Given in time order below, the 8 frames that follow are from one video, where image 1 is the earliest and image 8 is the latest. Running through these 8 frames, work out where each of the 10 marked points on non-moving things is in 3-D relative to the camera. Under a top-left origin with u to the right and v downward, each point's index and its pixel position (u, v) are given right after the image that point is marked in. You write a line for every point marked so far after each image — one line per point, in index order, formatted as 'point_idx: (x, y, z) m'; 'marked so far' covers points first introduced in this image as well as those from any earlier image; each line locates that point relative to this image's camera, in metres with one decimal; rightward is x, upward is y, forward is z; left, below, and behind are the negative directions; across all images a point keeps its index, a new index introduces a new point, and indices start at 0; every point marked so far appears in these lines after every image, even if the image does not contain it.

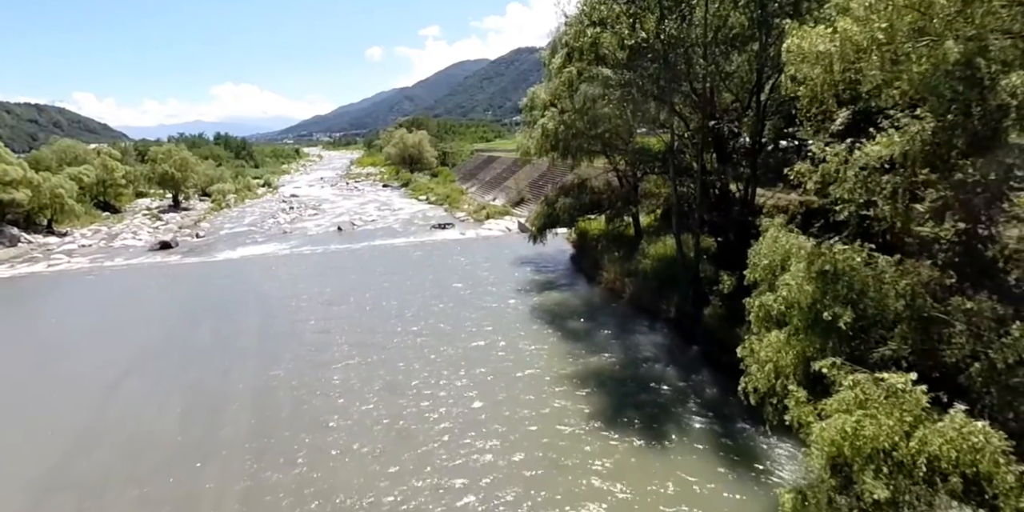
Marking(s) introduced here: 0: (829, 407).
0: (+3.9, -1.8, +7.7) m
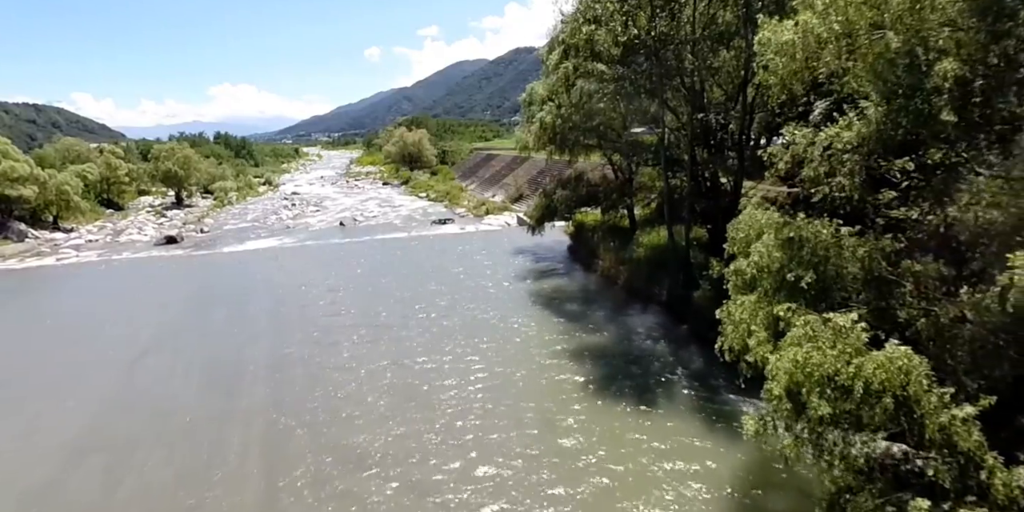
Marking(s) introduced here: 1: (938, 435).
0: (+3.9, -1.2, +8.9) m
1: (+5.3, -2.2, +7.5) m
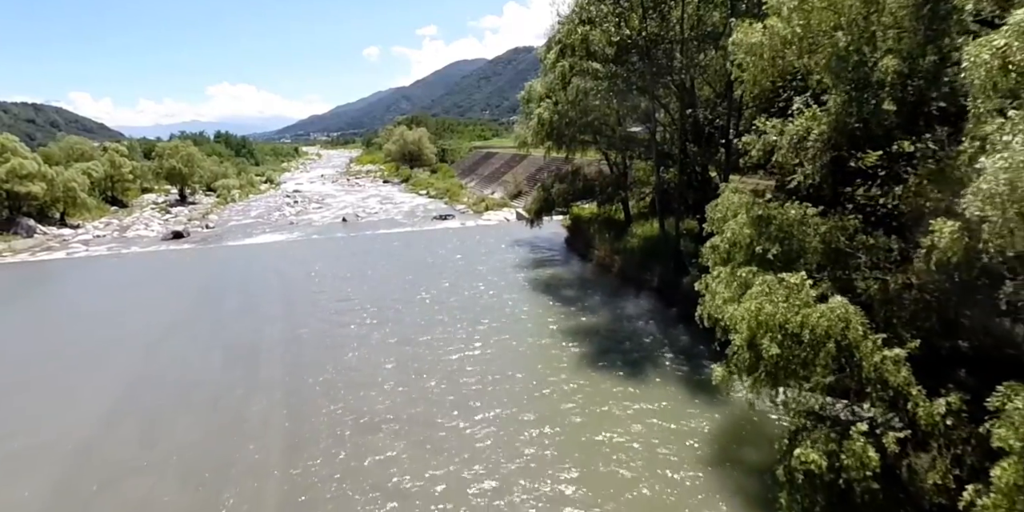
0: (+4.0, -0.7, +10.4) m
1: (+5.3, -1.7, +9.0) m
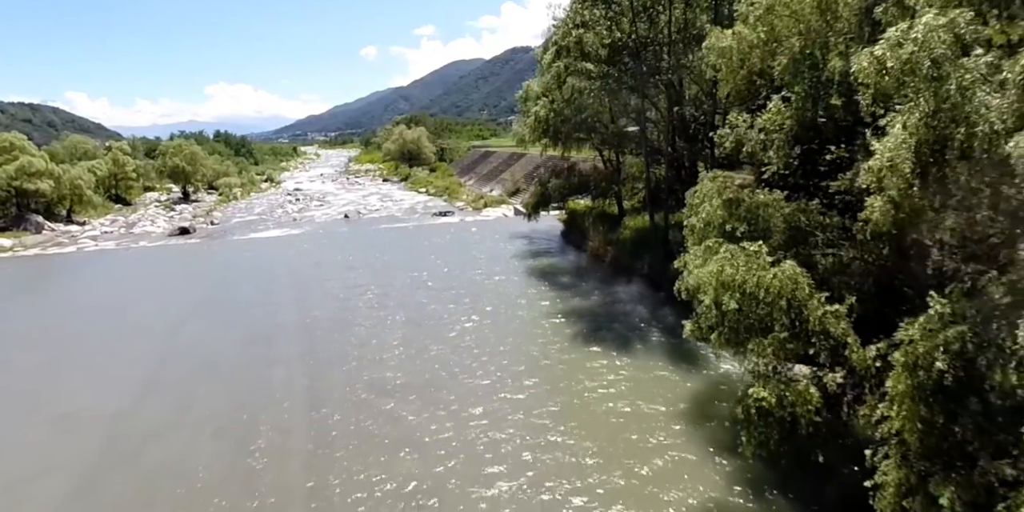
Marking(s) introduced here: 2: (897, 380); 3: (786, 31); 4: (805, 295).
0: (+4.0, -0.2, +12.0) m
1: (+5.3, -1.2, +10.7) m
2: (+4.9, -1.6, +7.8) m
3: (+6.3, +5.2, +14.1) m
4: (+5.2, -0.7, +10.8) m
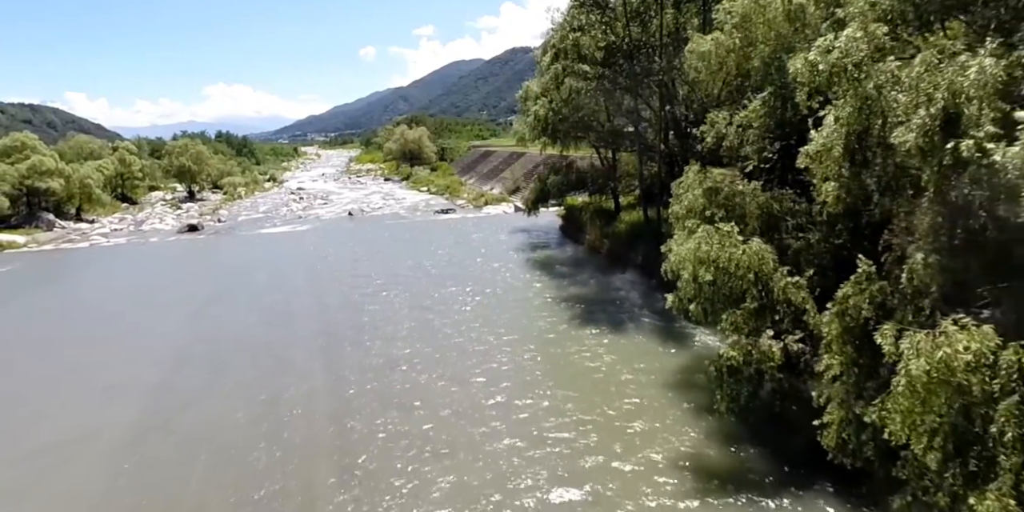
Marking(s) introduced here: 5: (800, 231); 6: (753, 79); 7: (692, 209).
0: (+4.0, +0.3, +13.7) m
1: (+5.4, -0.8, +12.3) m
2: (+4.9, -1.1, +9.4) m
3: (+6.4, +5.6, +15.7) m
4: (+5.3, -0.3, +12.5) m
5: (+6.8, +0.6, +14.4) m
6: (+6.5, +4.8, +16.6) m
7: (+4.9, +1.2, +16.5) m
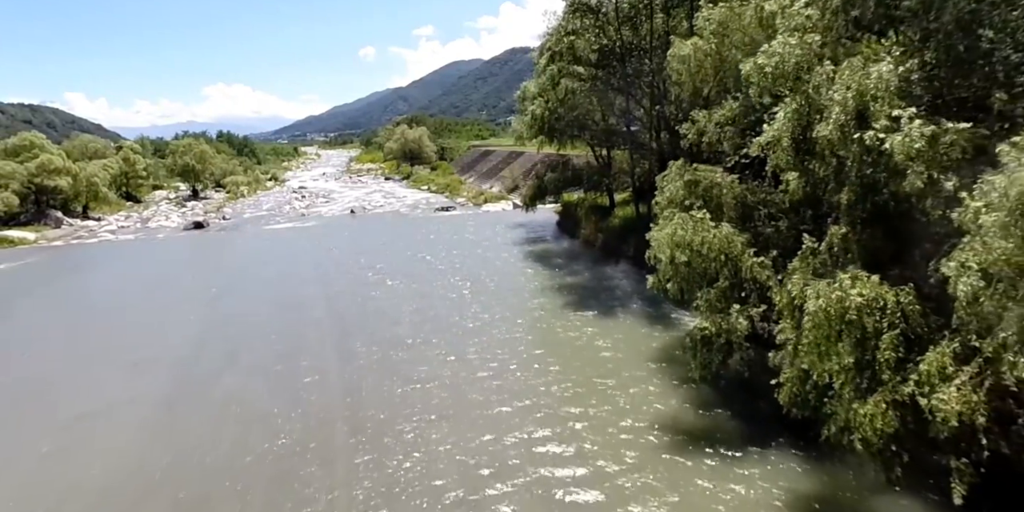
0: (+3.9, +0.7, +15.2) m
1: (+5.3, -0.4, +13.8) m
2: (+4.9, -0.7, +10.9) m
3: (+6.3, +6.0, +17.2) m
4: (+5.2, +0.1, +14.0) m
5: (+6.7, +1.0, +15.8) m
6: (+6.4, +5.2, +18.1) m
7: (+4.8, +1.6, +18.0) m
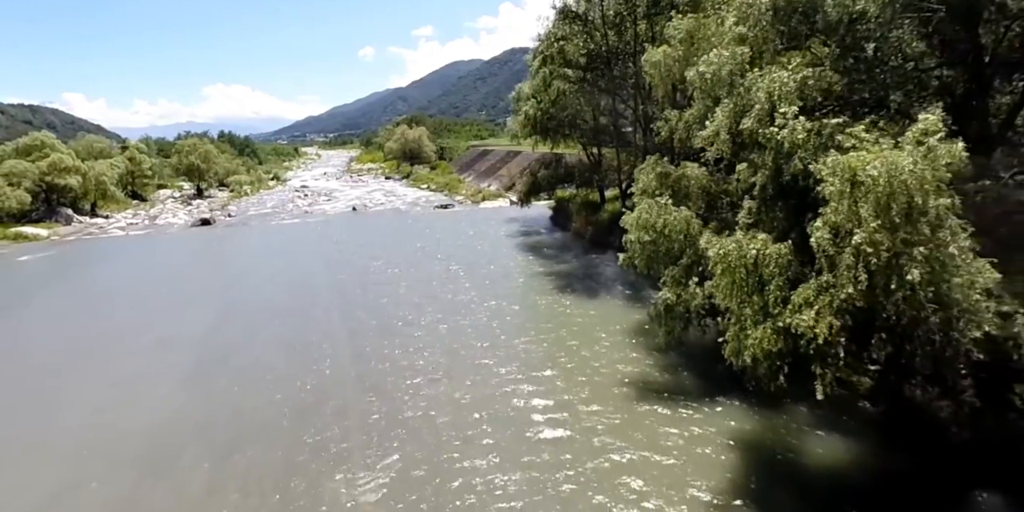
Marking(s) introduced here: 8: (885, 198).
0: (+3.6, +1.2, +17.3) m
1: (+5.0, +0.1, +15.9) m
2: (+4.5, -0.2, +13.0) m
3: (+6.0, +6.6, +19.3) m
4: (+4.9, +0.7, +16.1) m
5: (+6.4, +1.5, +18.0) m
6: (+6.1, +5.7, +20.2) m
7: (+4.5, +2.2, +20.1) m
8: (+4.7, +0.7, +7.8) m
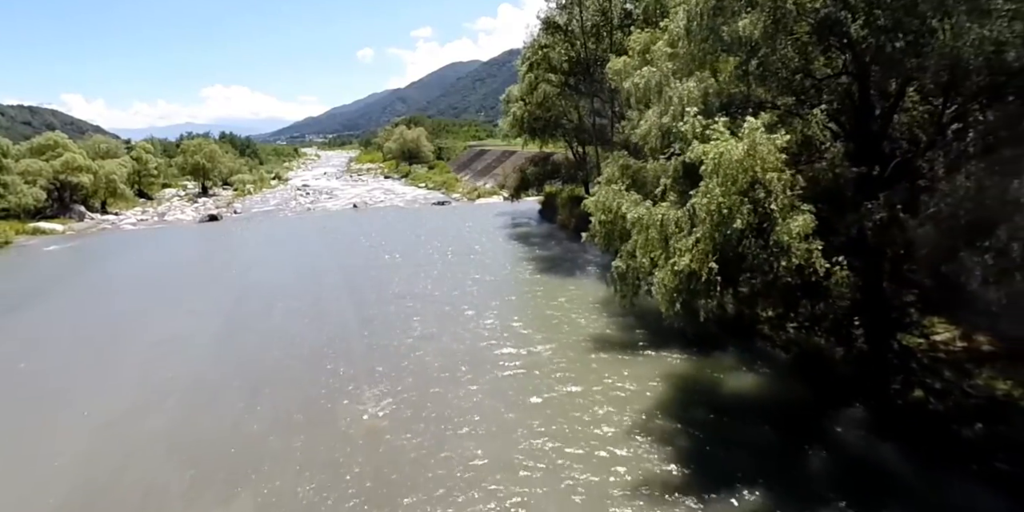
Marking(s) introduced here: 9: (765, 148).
0: (+3.0, +1.9, +20.6) m
1: (+4.3, +0.9, +19.2) m
2: (+3.9, +0.6, +16.3) m
3: (+5.3, +7.3, +22.6) m
4: (+4.2, +1.4, +19.4) m
5: (+5.7, +2.2, +21.3) m
6: (+5.5, +6.5, +23.5) m
7: (+3.8, +2.9, +23.4) m
8: (+4.0, +1.5, +11.0) m
9: (+4.6, +2.0, +11.0) m
